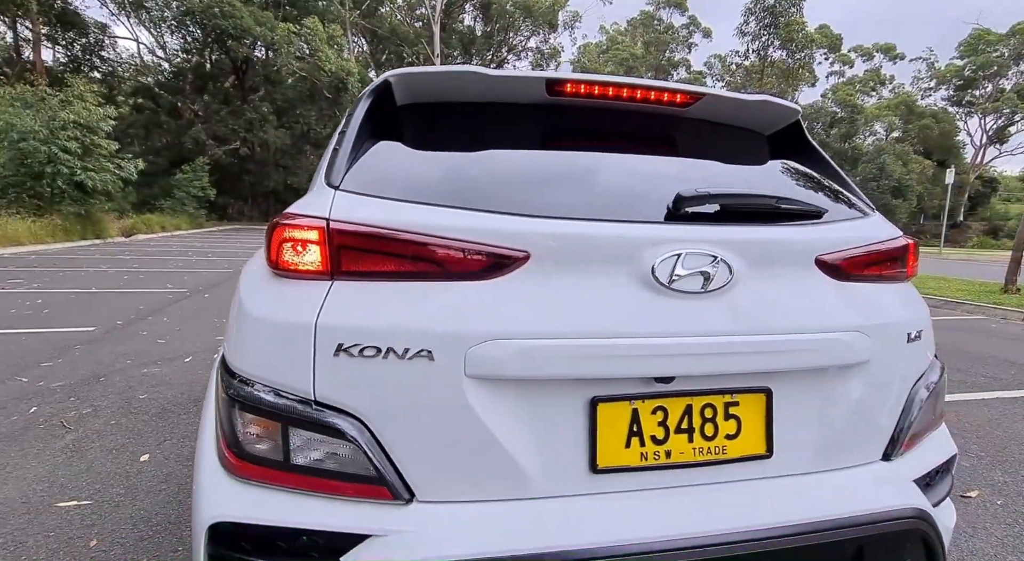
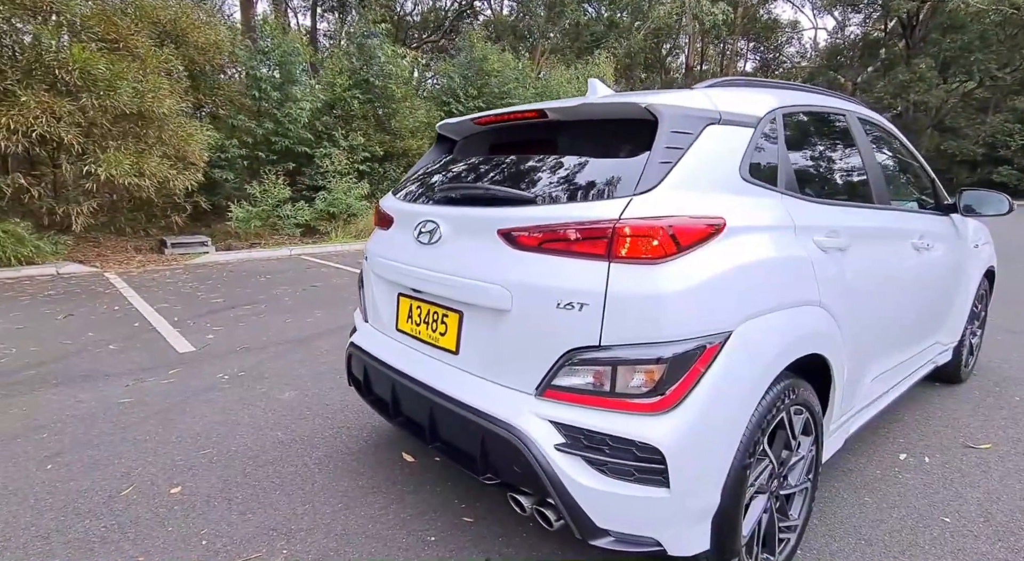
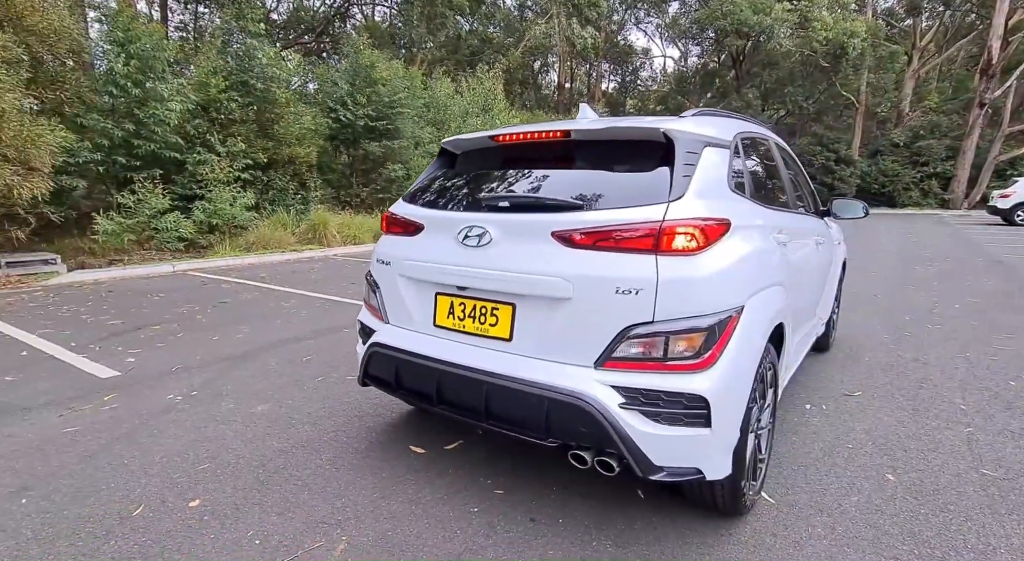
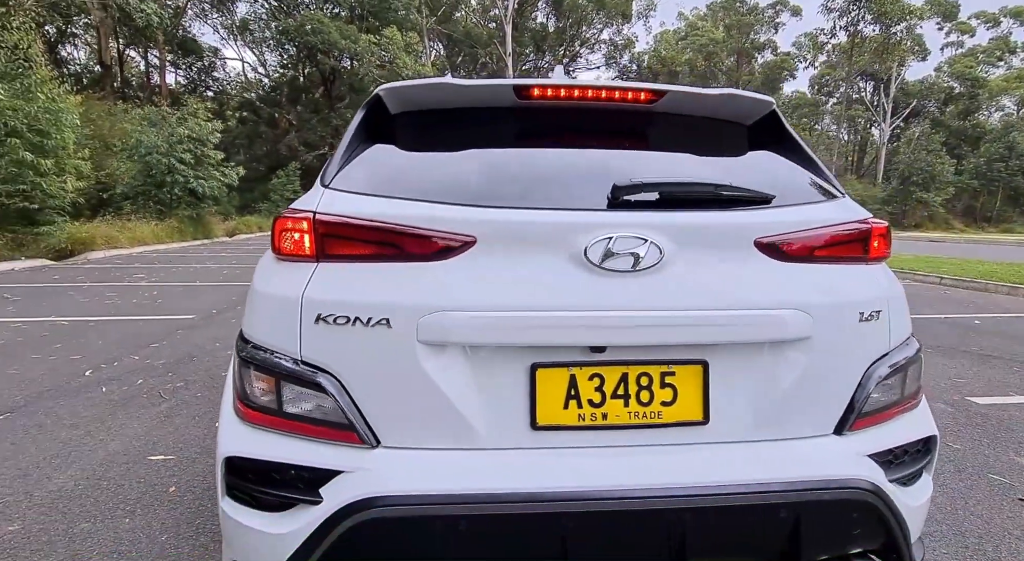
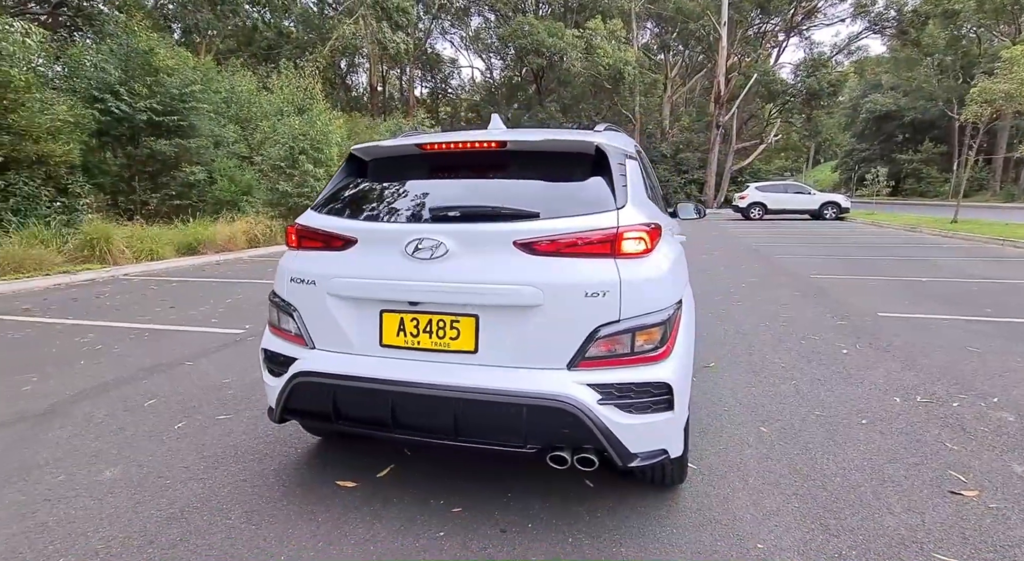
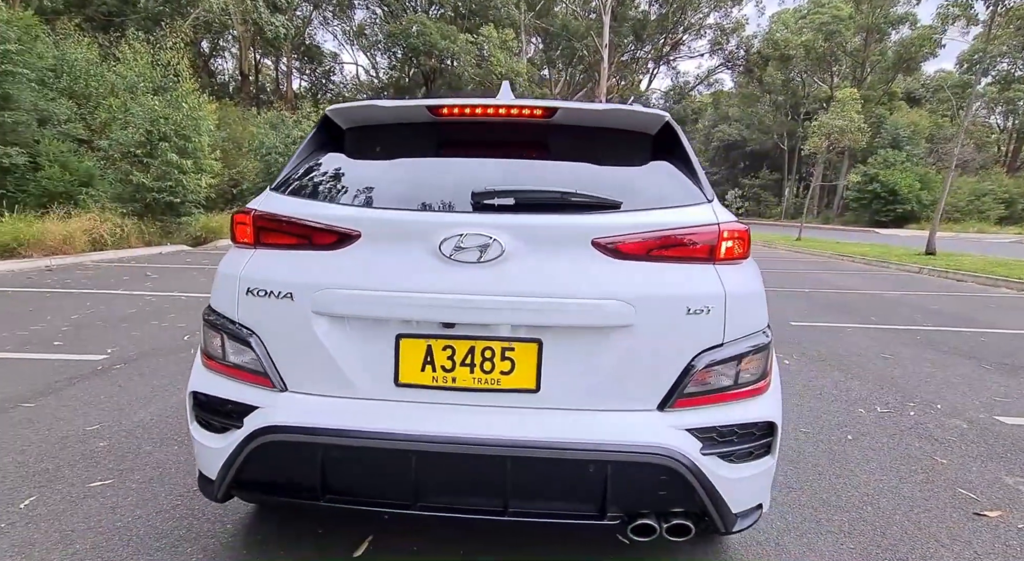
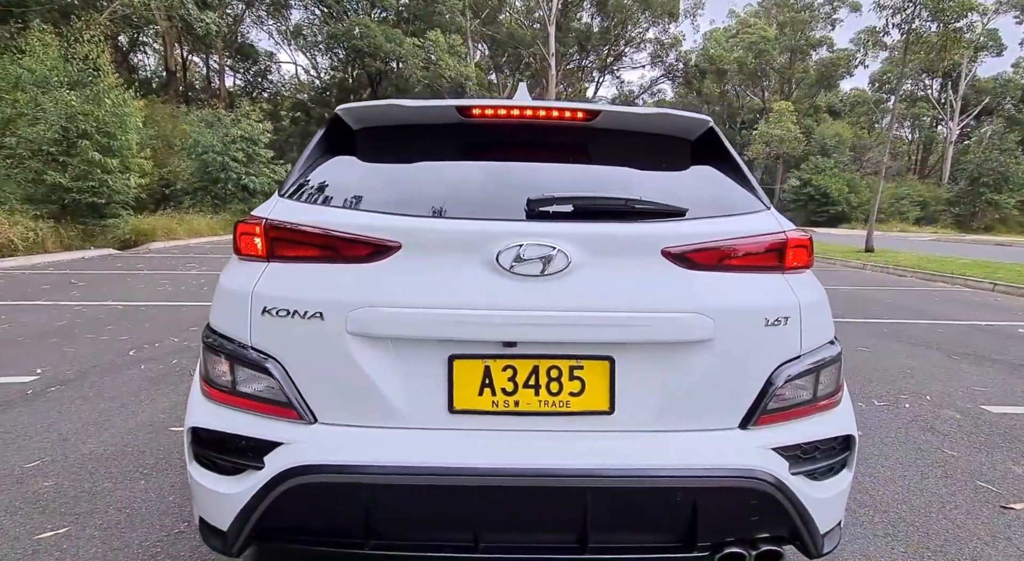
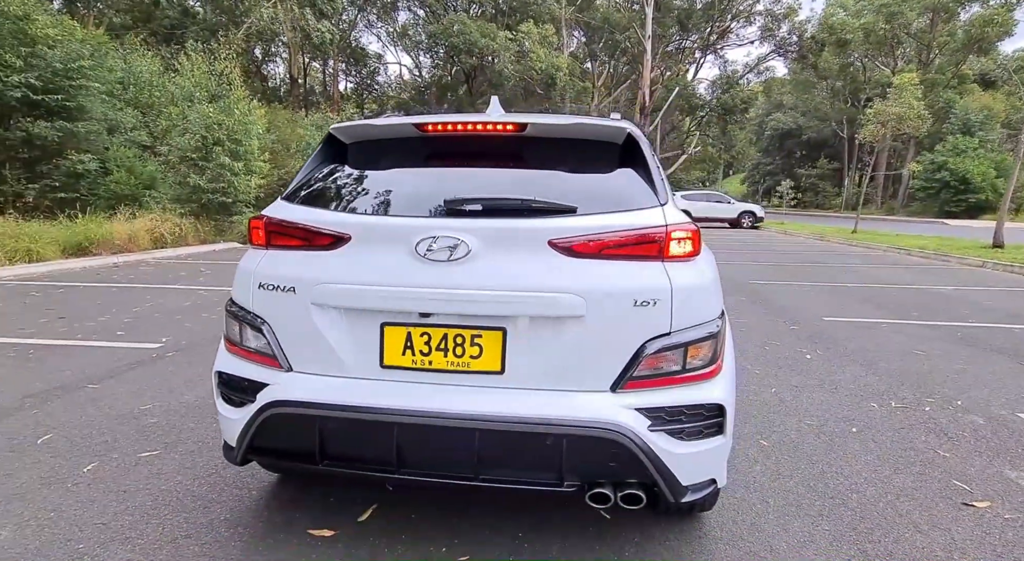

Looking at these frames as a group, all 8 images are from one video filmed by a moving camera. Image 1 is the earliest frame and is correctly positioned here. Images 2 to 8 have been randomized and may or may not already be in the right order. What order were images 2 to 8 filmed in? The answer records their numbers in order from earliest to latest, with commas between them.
4, 7, 6, 8, 5, 3, 2
